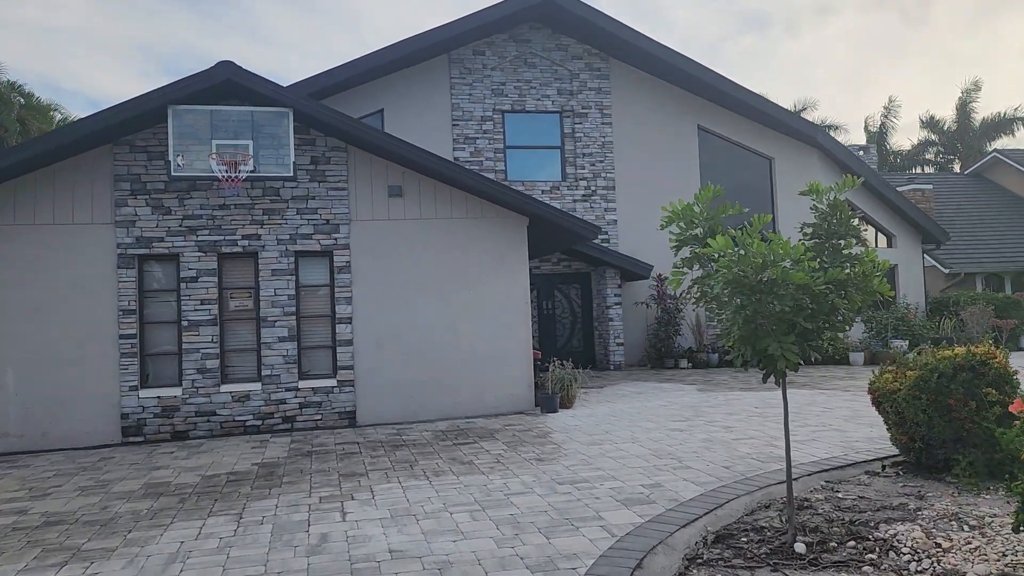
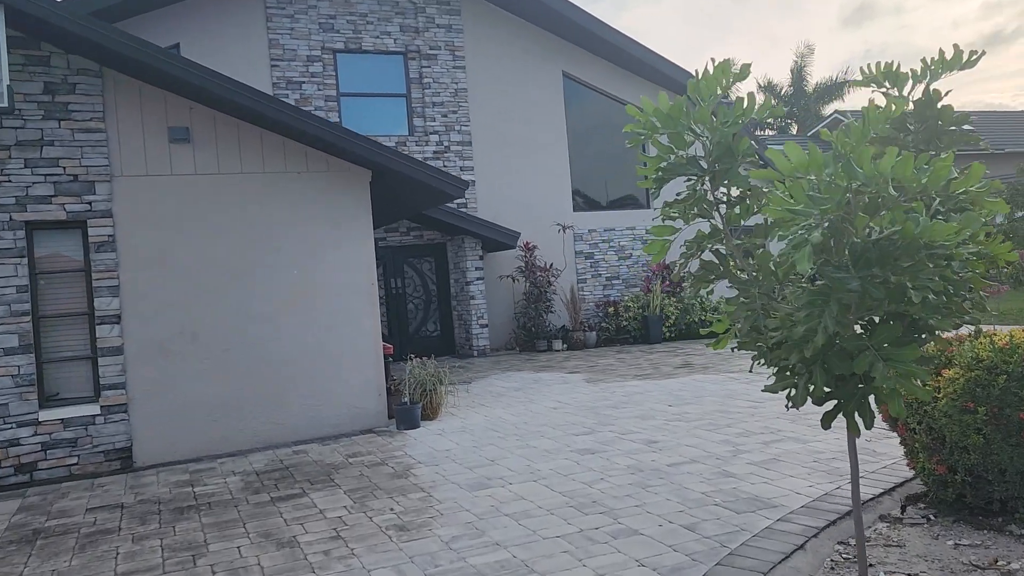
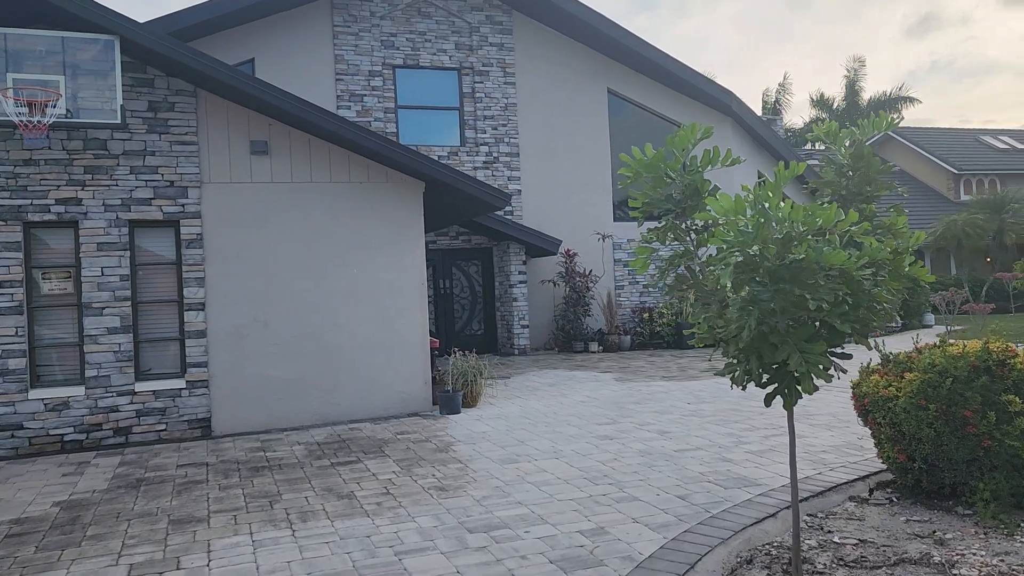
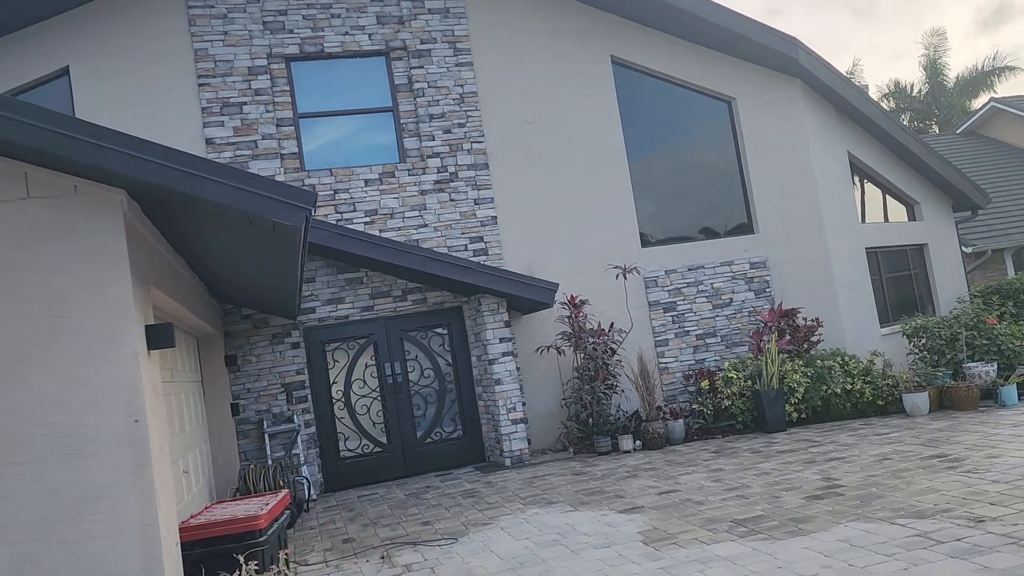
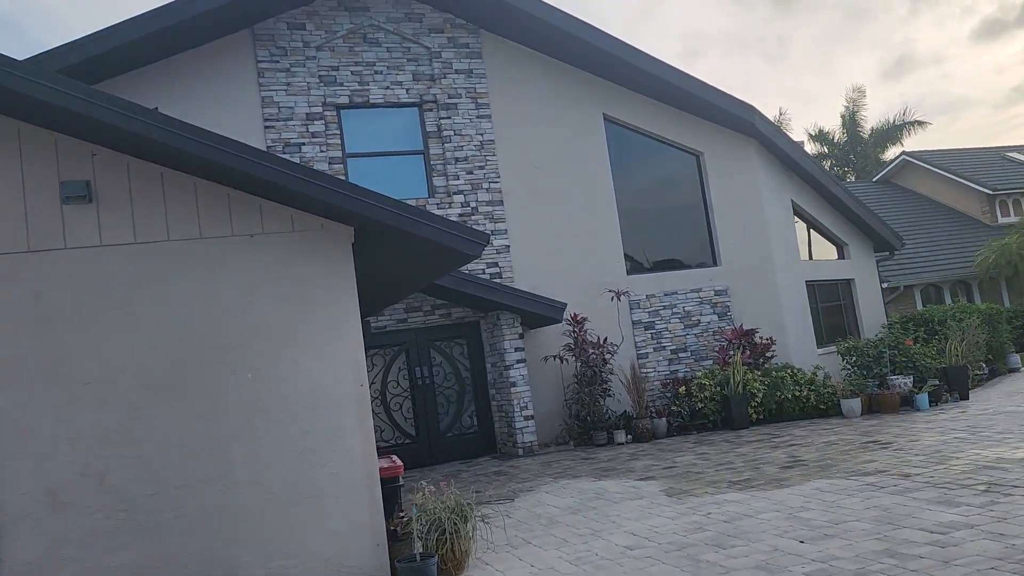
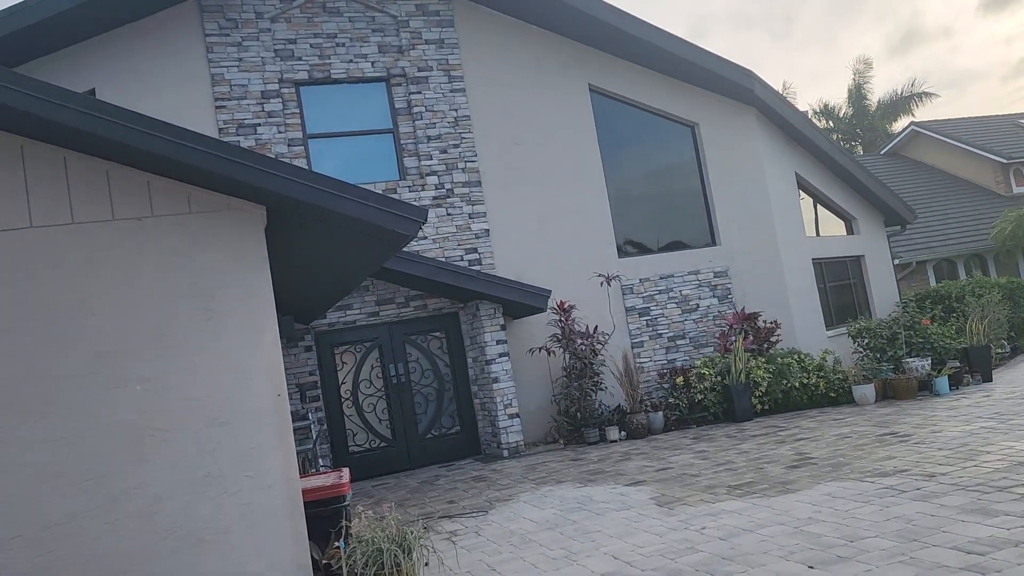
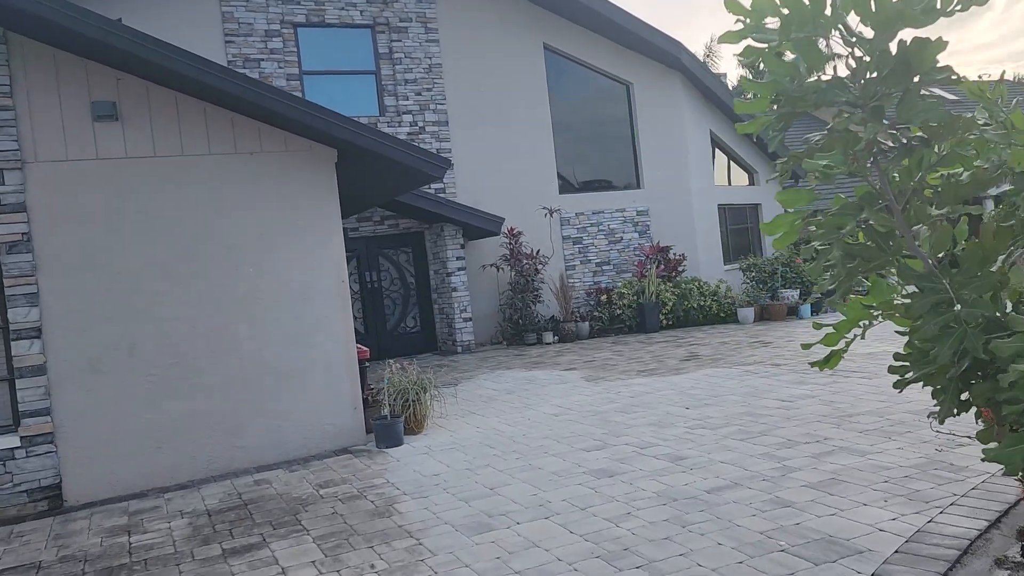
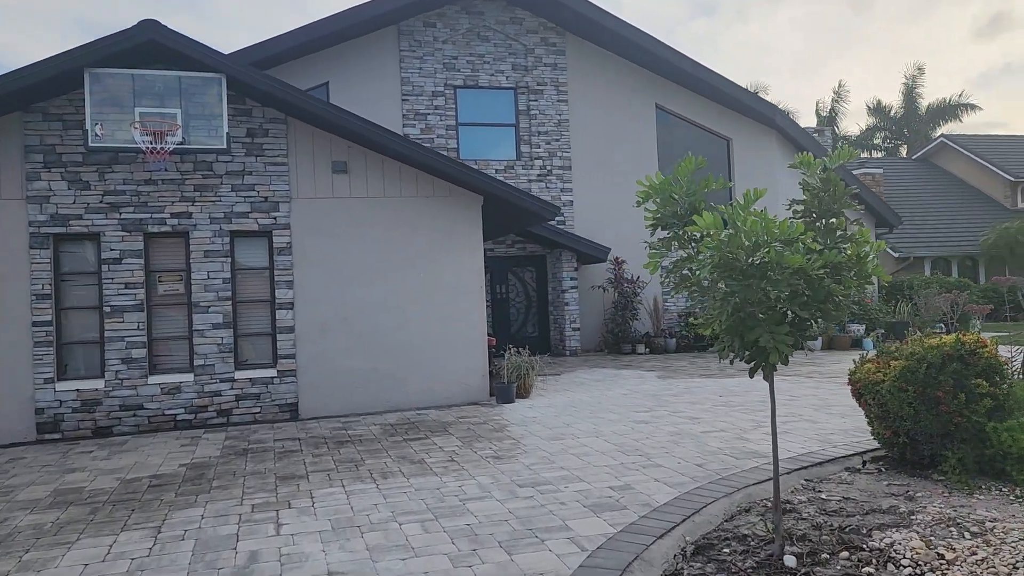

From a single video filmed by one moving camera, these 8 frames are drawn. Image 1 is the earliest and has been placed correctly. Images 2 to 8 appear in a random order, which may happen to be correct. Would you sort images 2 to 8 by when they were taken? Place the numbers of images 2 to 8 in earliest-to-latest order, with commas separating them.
8, 3, 2, 7, 5, 6, 4
